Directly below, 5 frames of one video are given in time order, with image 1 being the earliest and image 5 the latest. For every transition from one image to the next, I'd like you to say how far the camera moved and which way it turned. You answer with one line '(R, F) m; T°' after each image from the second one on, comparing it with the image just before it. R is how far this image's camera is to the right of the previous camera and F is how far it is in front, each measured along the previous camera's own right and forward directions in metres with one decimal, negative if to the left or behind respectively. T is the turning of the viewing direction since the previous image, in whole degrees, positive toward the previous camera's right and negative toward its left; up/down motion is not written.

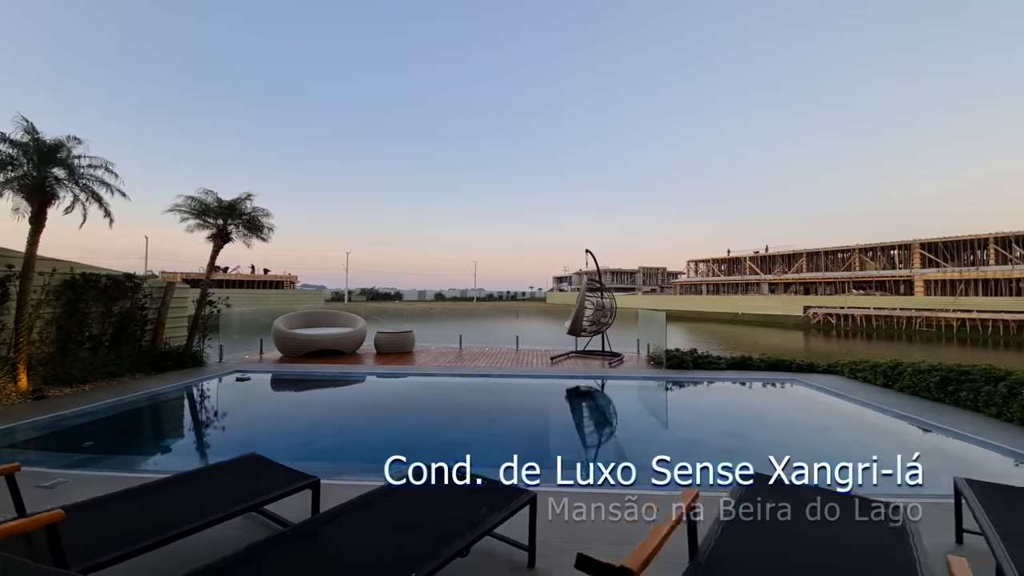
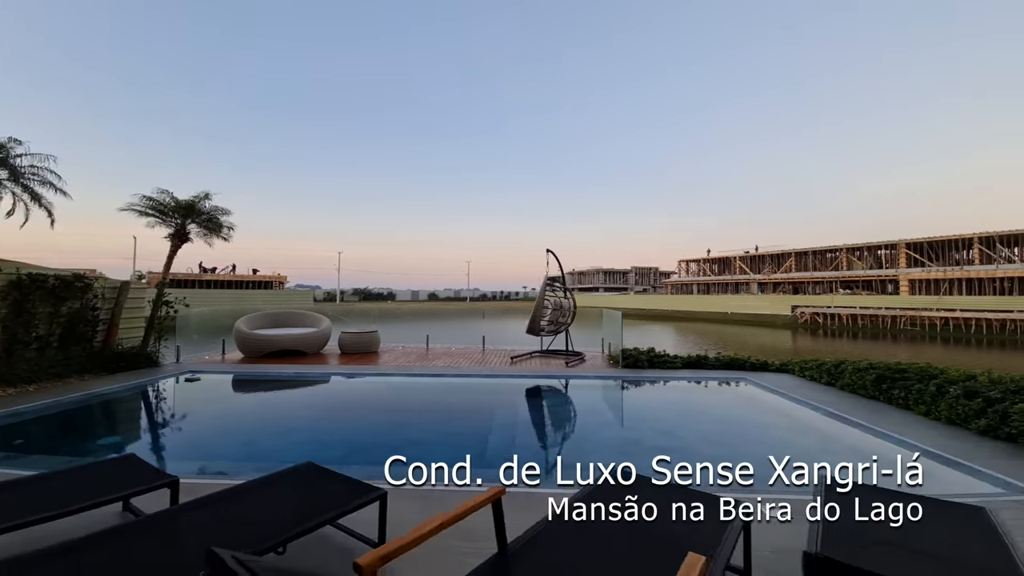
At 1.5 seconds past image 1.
(+0.7, 0.0) m; 0°
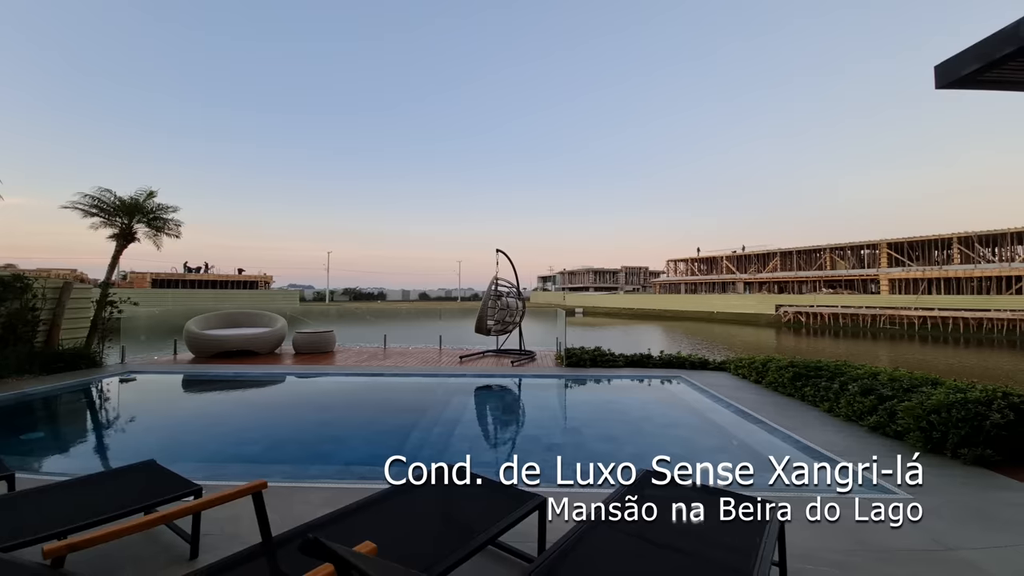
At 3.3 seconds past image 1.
(+0.9, -0.1) m; +1°
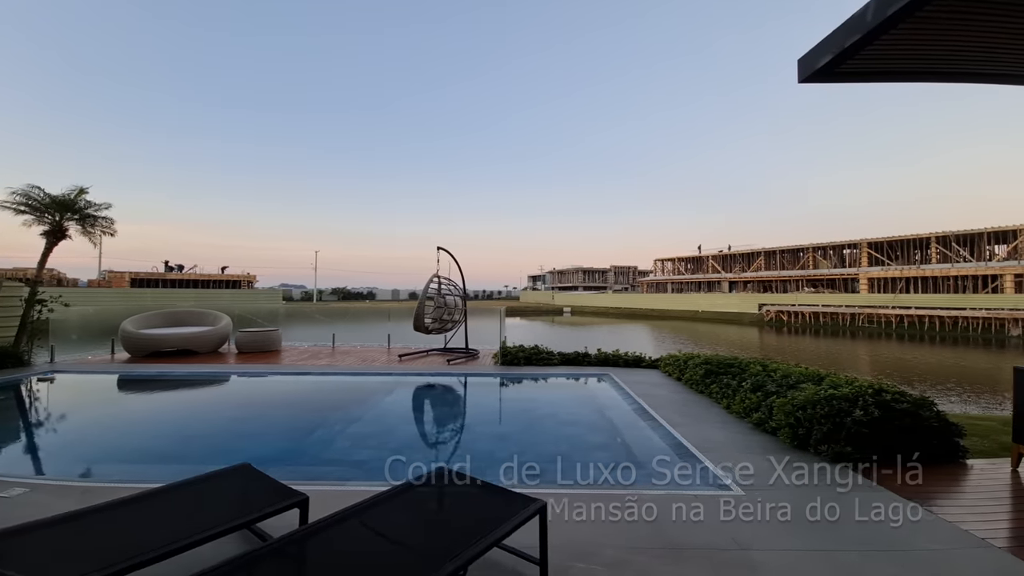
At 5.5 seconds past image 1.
(+1.0, 0.0) m; +1°
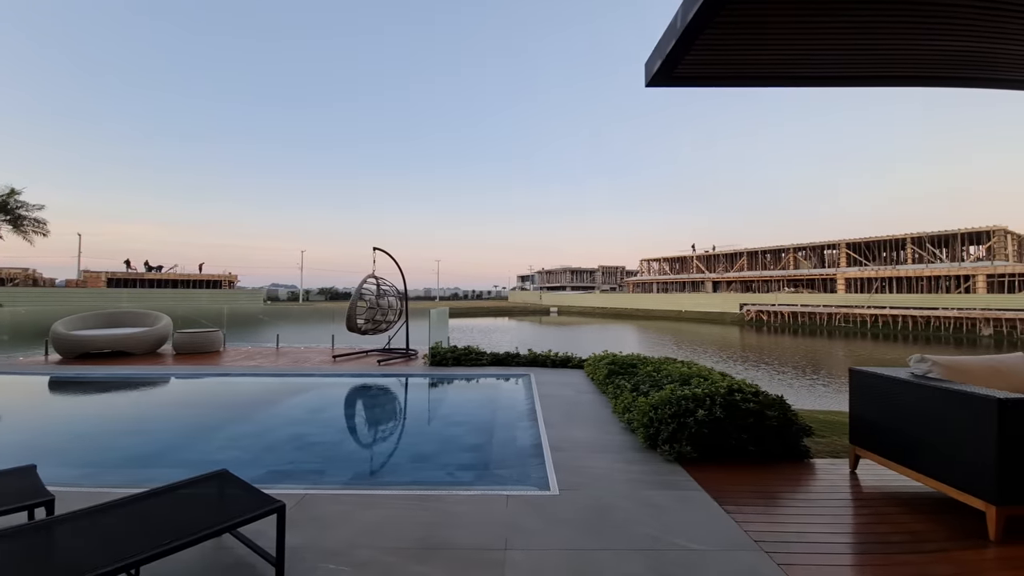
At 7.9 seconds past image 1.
(+1.1, 0.0) m; +1°
